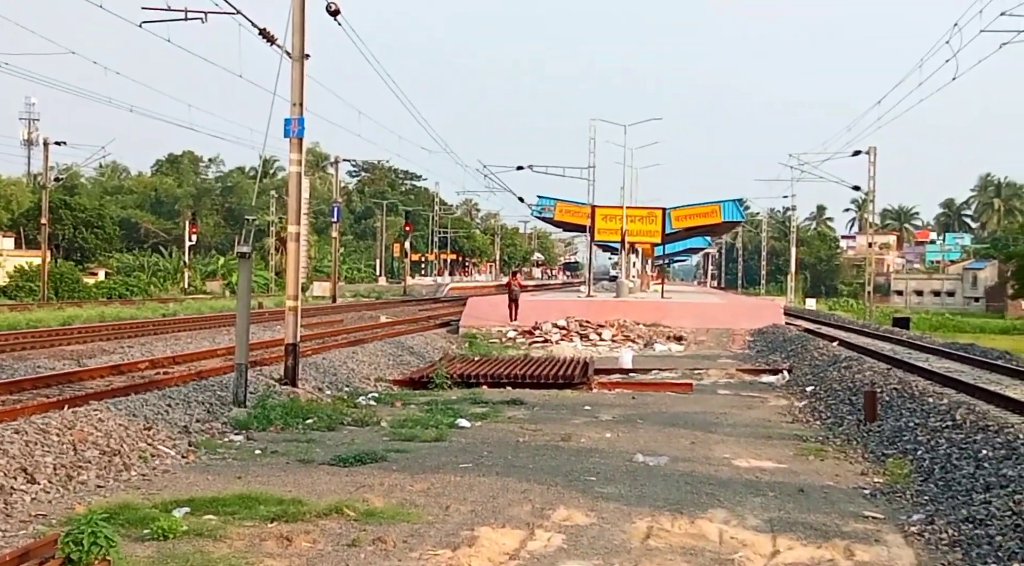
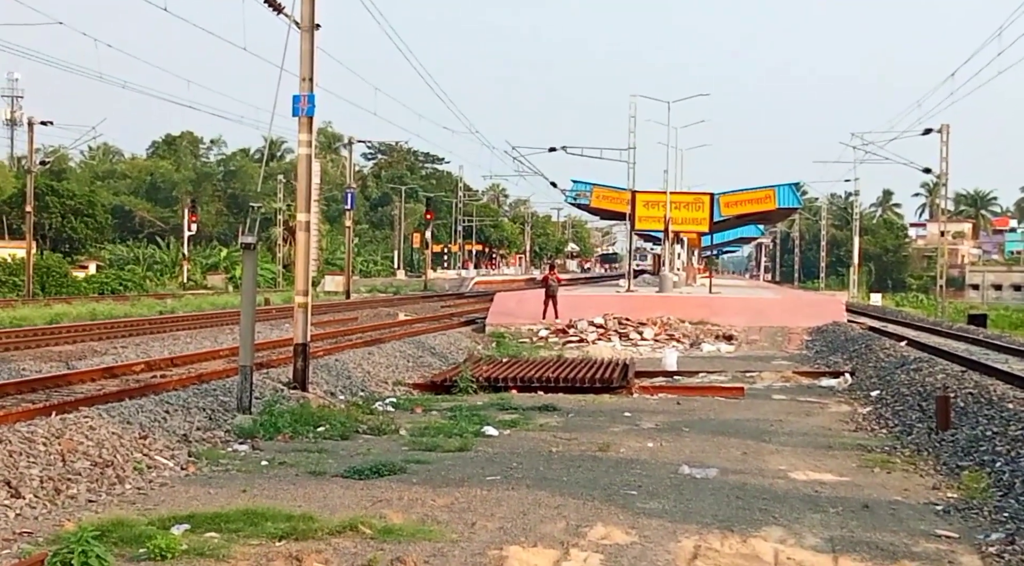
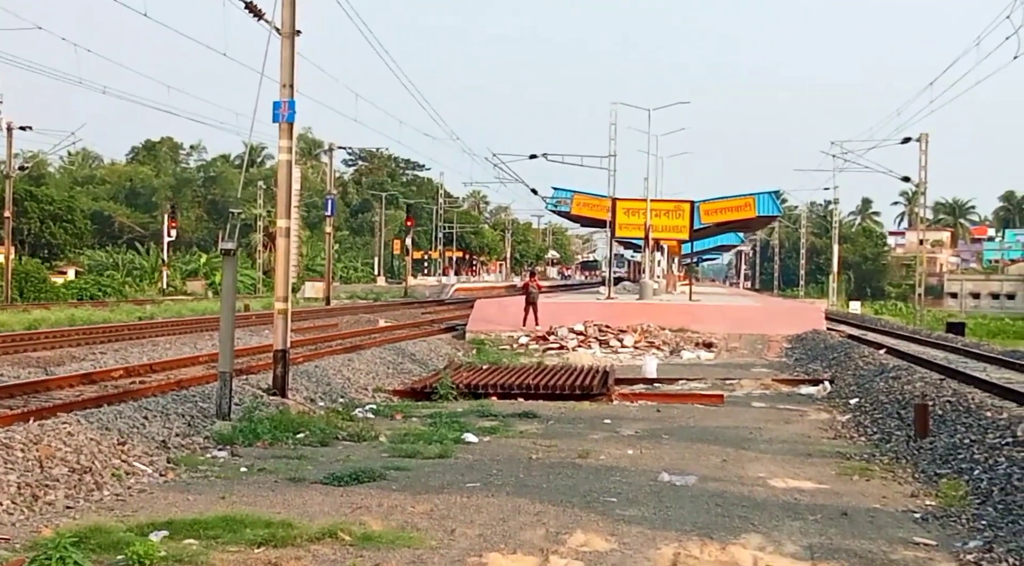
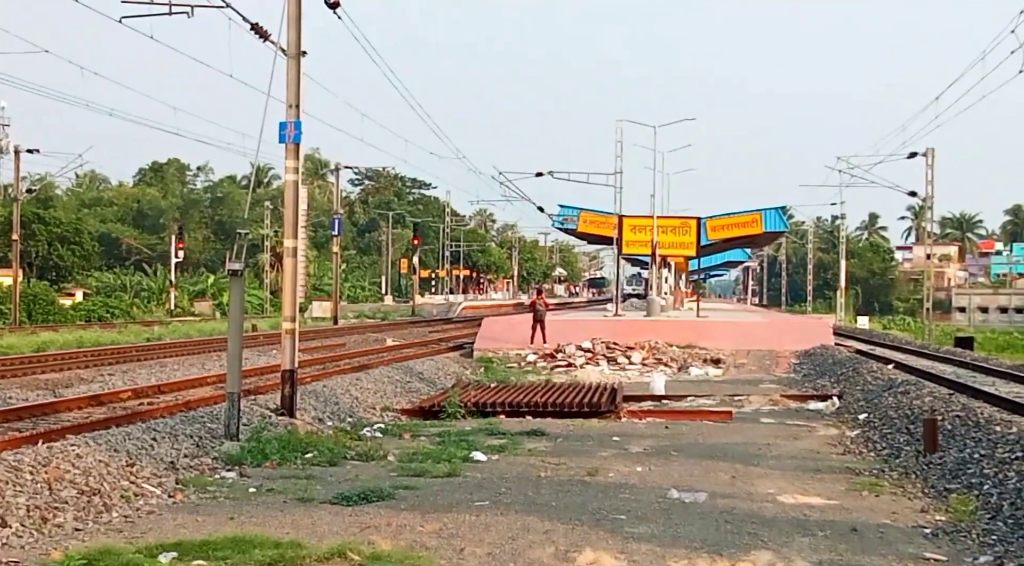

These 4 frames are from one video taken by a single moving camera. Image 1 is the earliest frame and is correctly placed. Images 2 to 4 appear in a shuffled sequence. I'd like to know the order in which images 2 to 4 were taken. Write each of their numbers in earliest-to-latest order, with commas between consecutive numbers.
4, 2, 3
